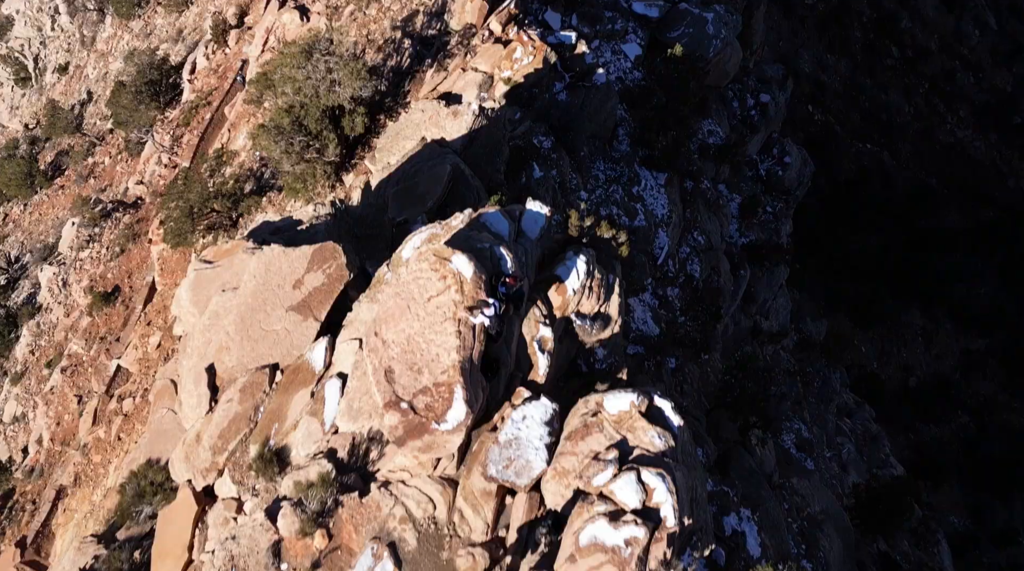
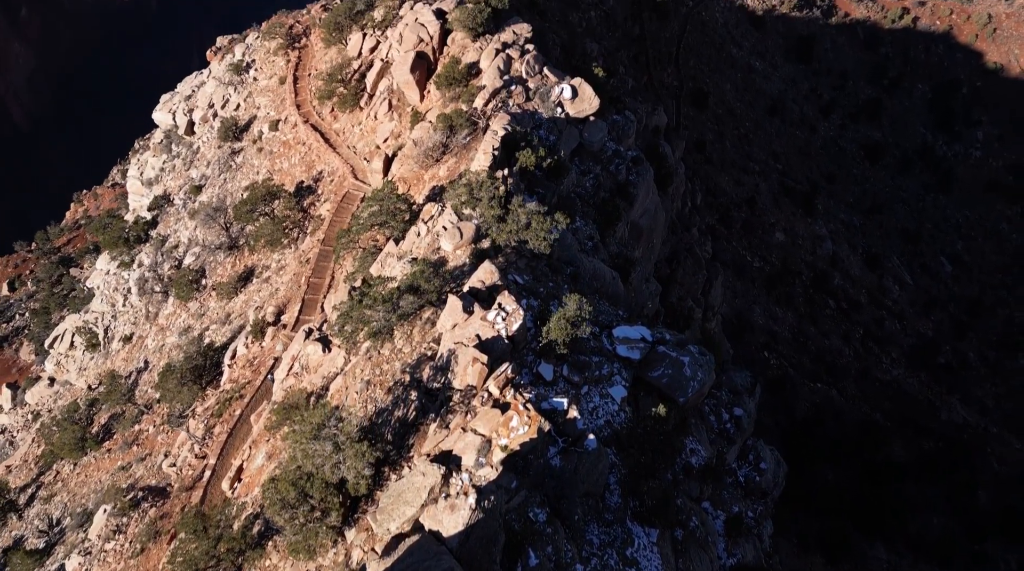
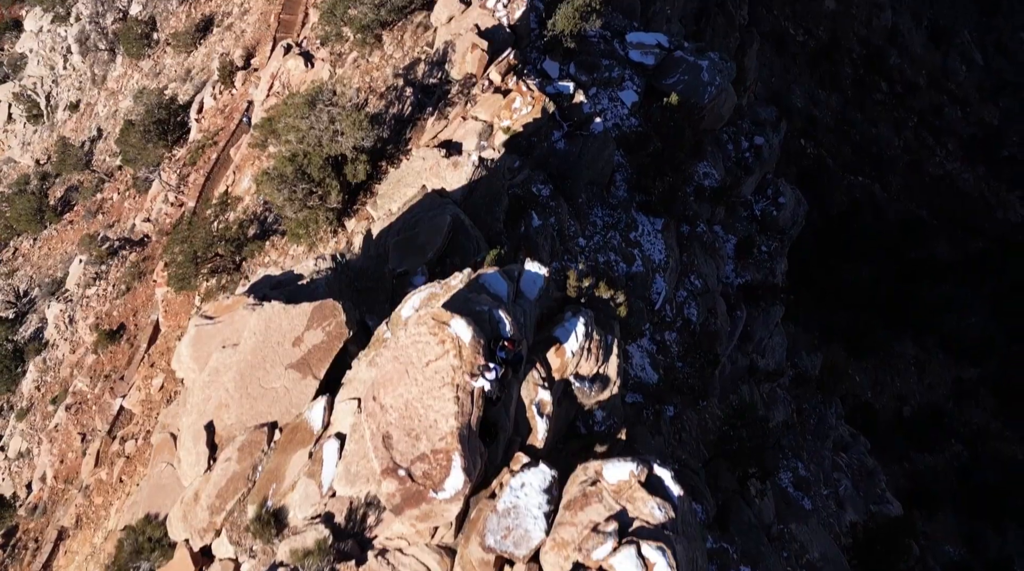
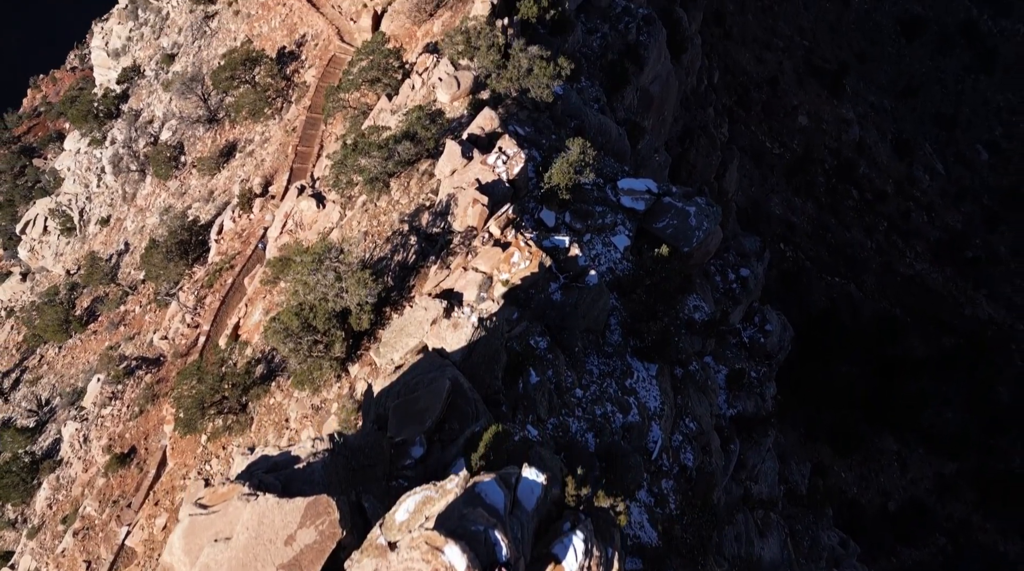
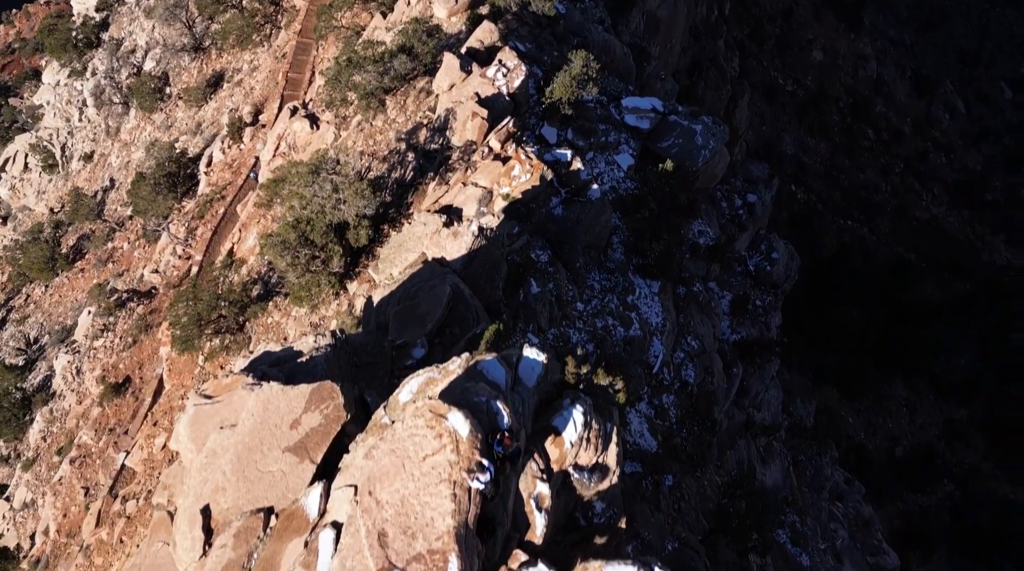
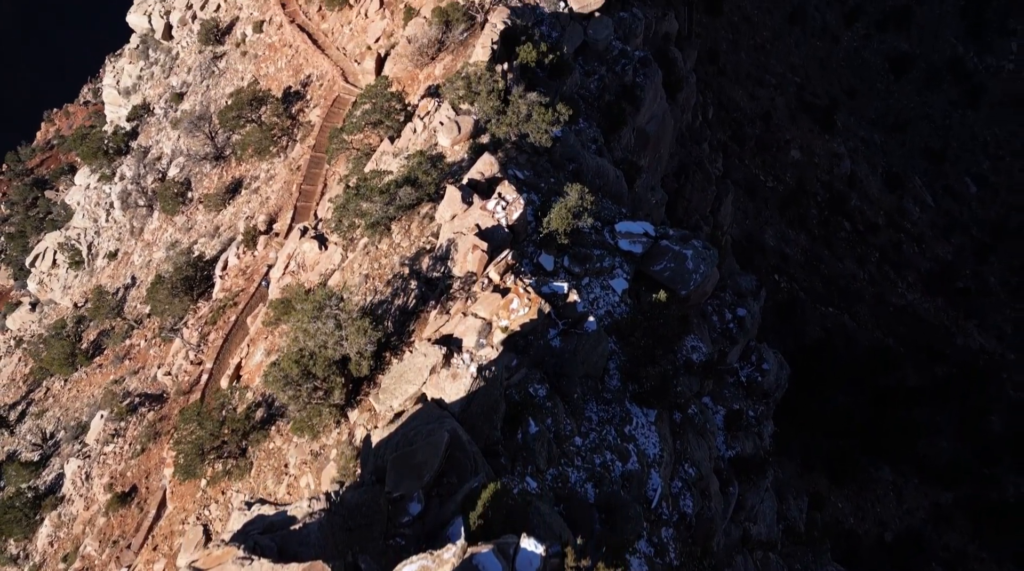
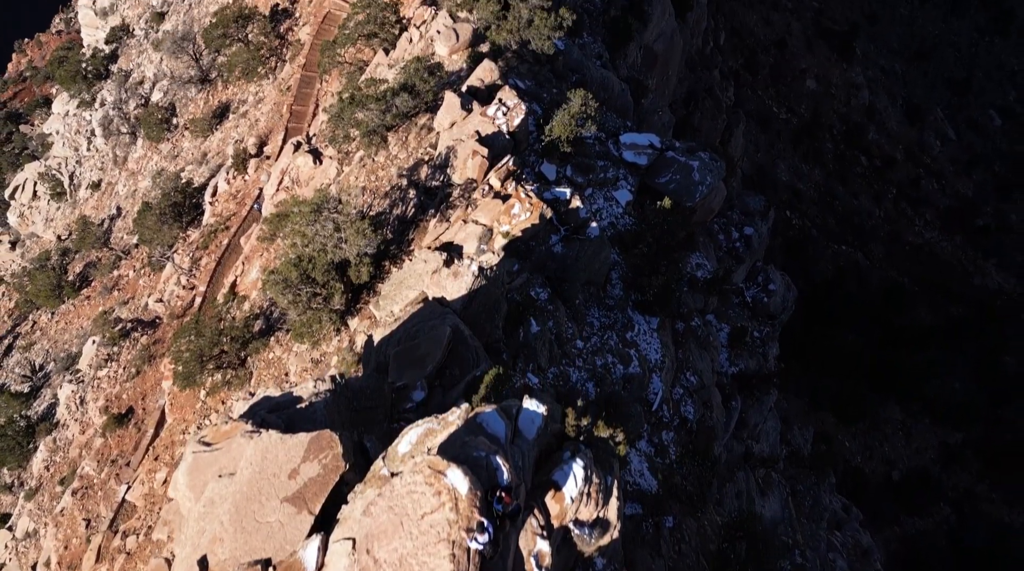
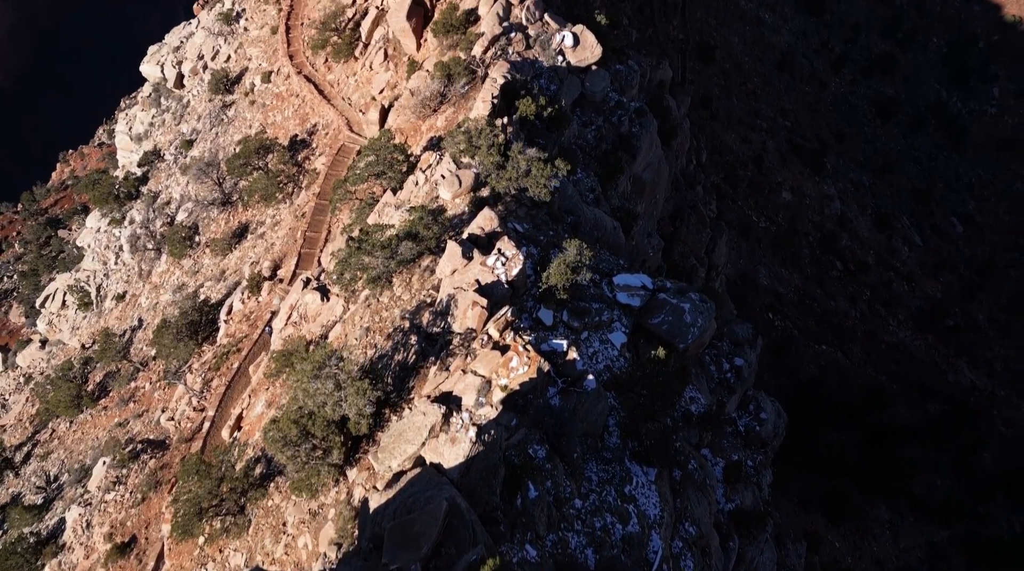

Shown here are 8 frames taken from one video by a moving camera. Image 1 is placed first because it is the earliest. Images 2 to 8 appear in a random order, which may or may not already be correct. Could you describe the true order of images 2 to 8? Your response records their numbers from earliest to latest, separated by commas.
3, 5, 7, 4, 6, 8, 2
